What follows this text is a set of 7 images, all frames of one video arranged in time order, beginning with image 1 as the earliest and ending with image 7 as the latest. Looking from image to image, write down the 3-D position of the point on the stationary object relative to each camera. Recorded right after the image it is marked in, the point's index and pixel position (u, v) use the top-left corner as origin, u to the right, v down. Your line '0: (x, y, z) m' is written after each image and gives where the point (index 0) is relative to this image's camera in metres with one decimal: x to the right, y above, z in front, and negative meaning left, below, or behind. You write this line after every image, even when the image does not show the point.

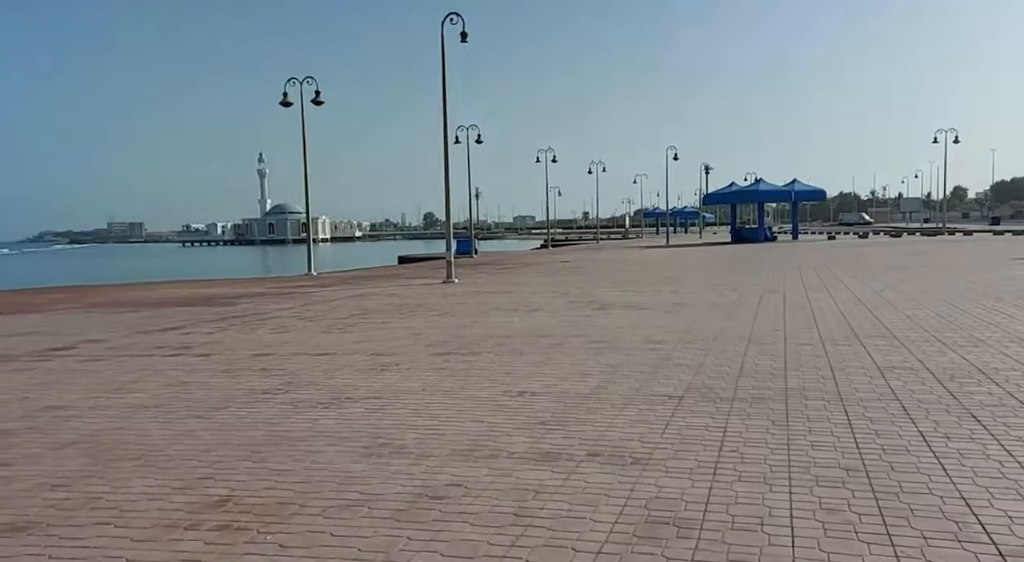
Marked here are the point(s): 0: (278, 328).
0: (-4.1, -0.8, +15.4) m
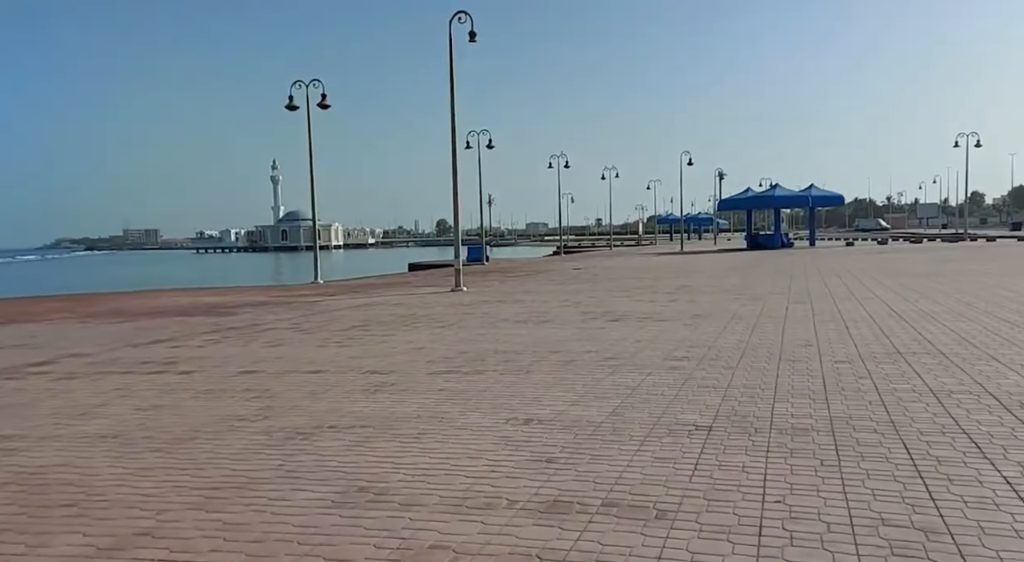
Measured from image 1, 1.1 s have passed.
0: (-4.0, -1.0, +14.5) m
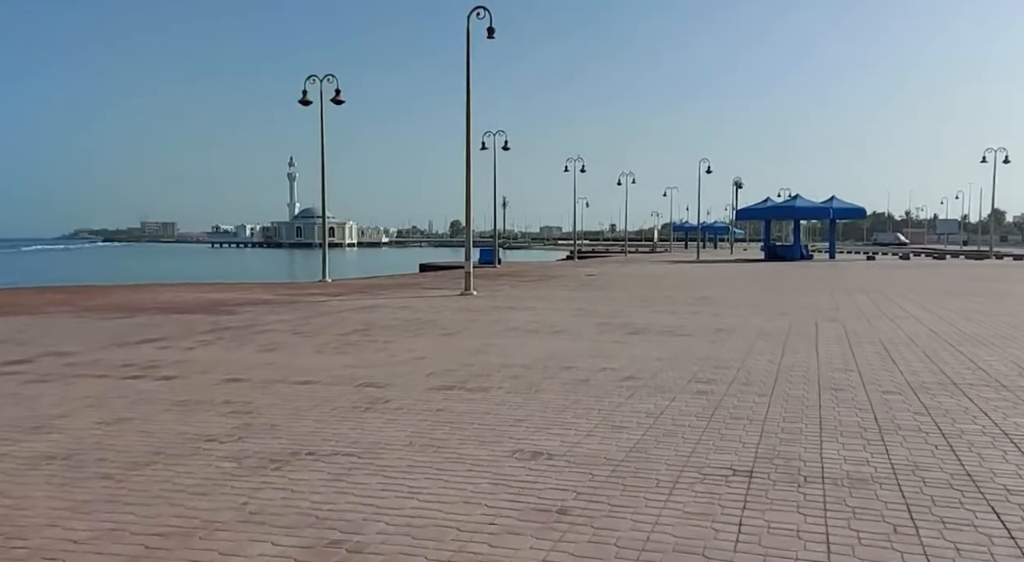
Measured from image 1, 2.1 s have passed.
0: (-3.8, -1.0, +13.6) m
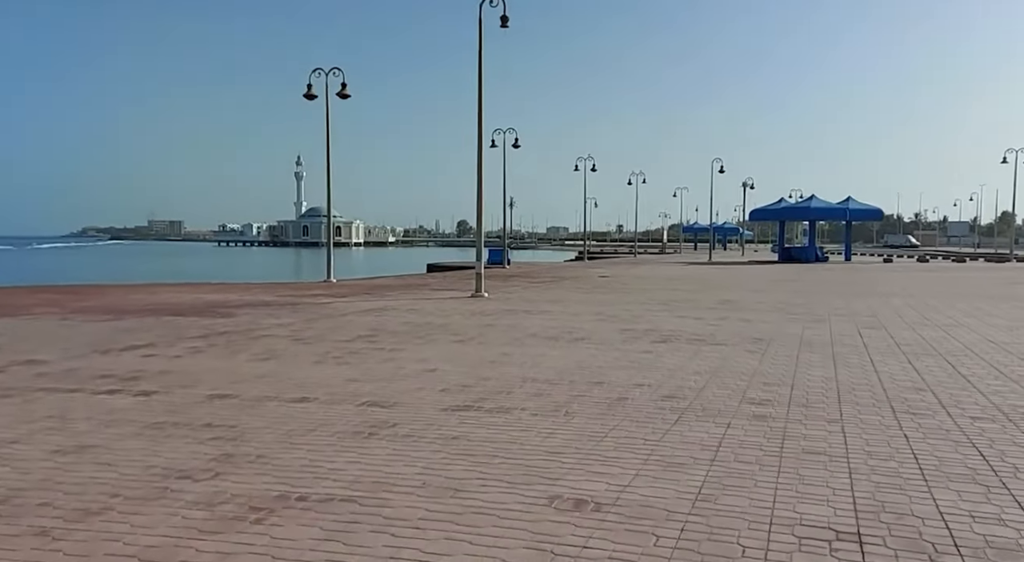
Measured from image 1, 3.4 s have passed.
0: (-3.6, -1.0, +12.4) m
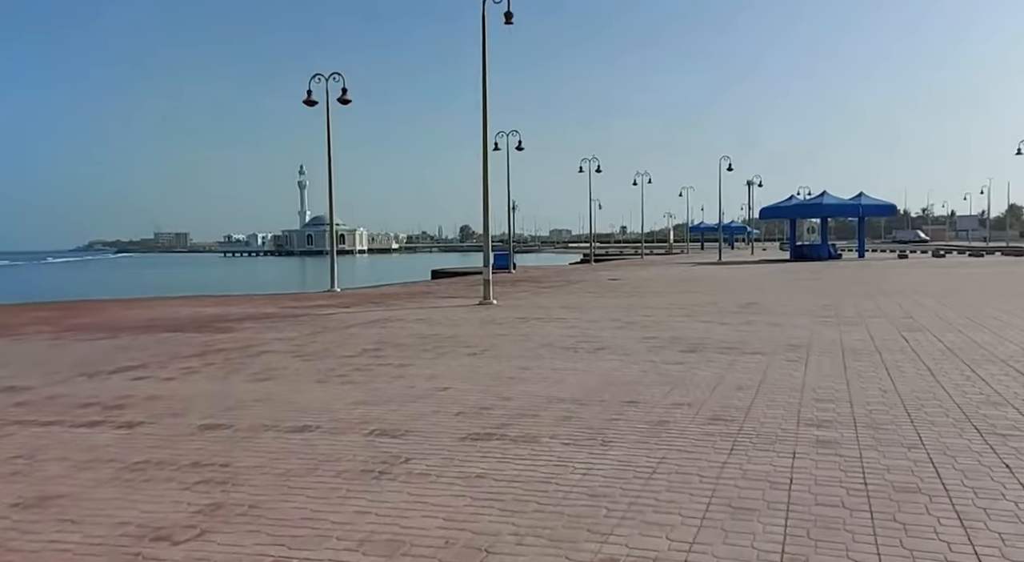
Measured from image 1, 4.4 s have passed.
0: (-3.3, -1.2, +11.5) m
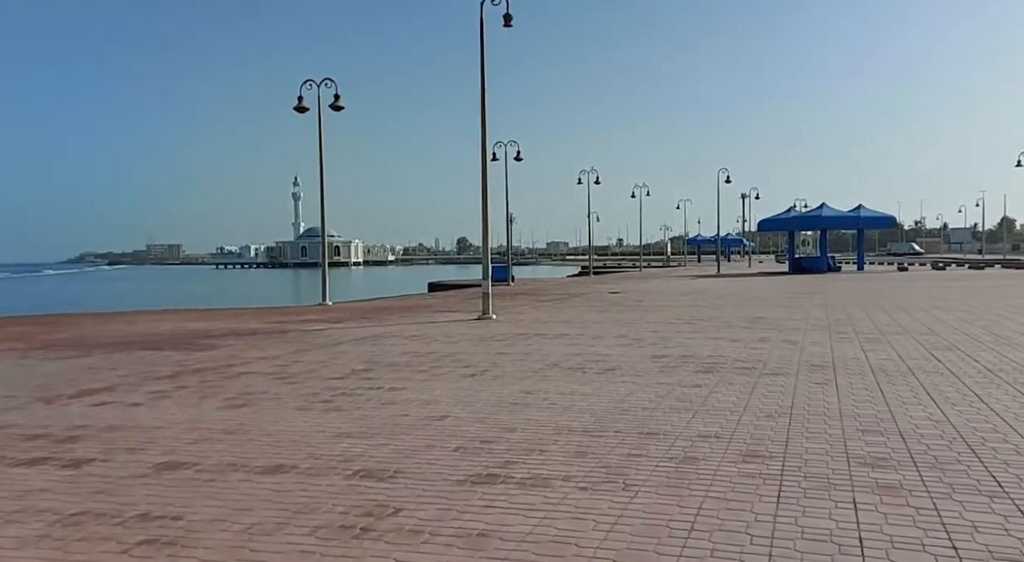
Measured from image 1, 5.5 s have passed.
0: (-3.3, -1.4, +10.4) m
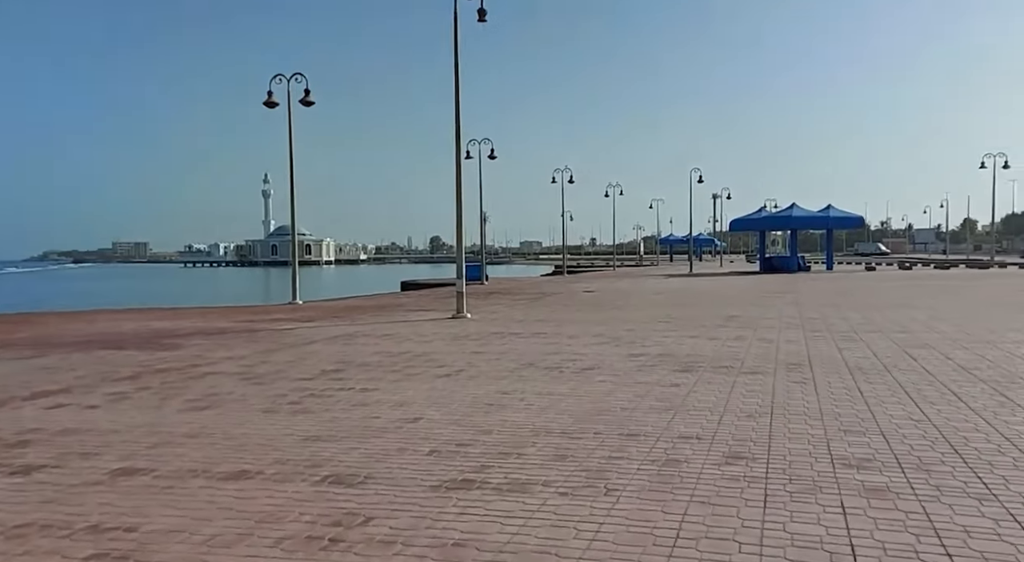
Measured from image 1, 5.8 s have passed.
0: (-3.6, -1.3, +10.0) m
